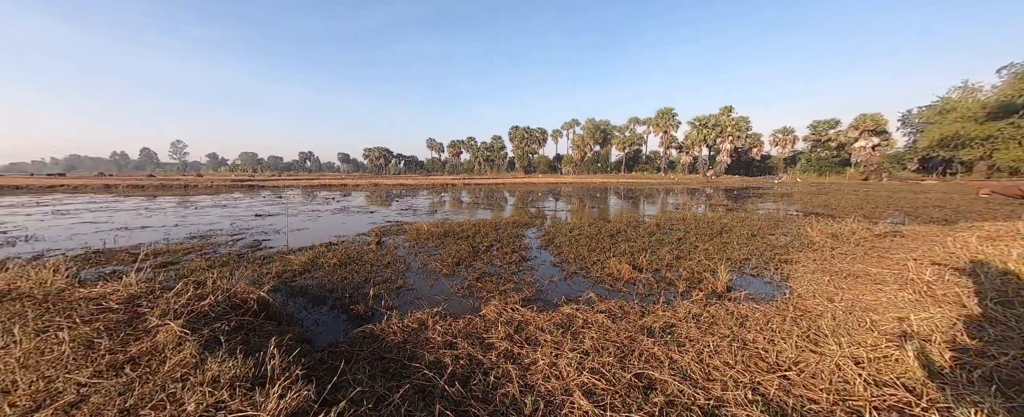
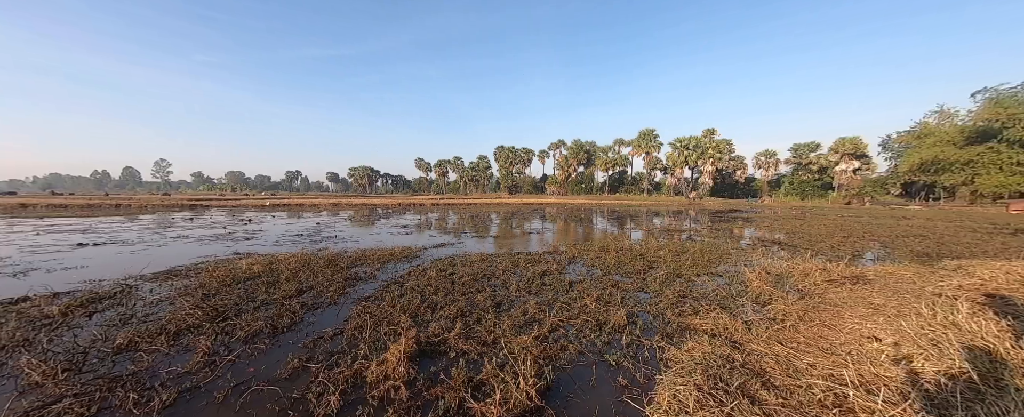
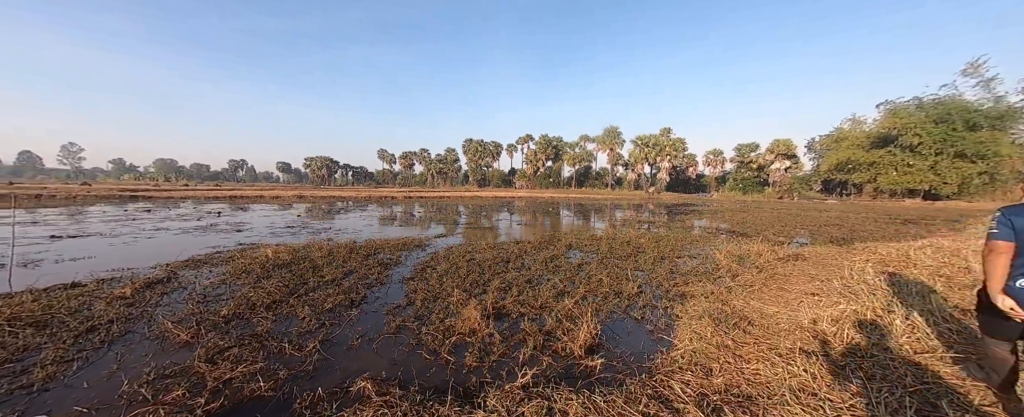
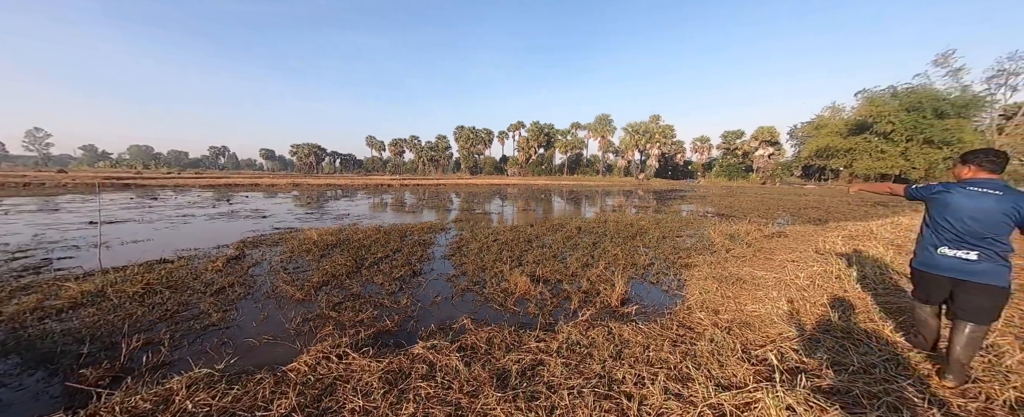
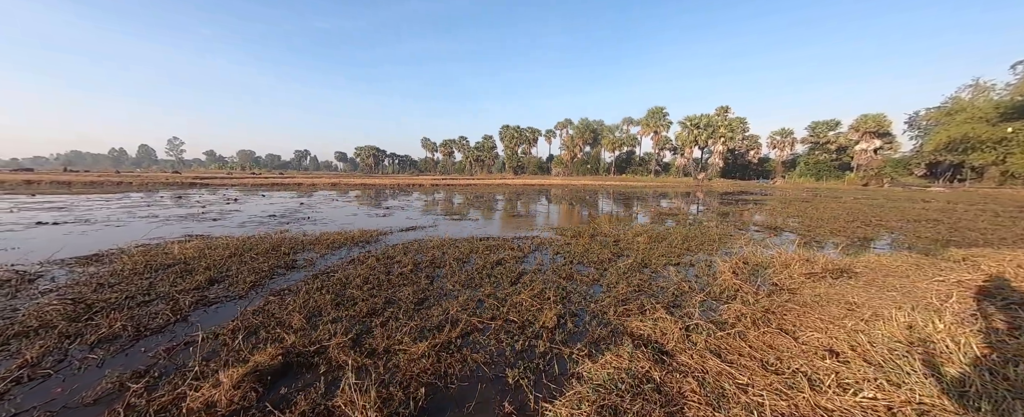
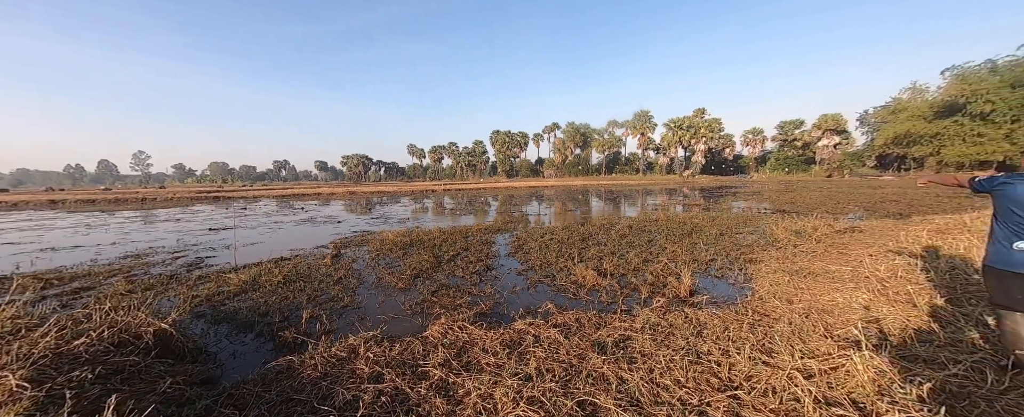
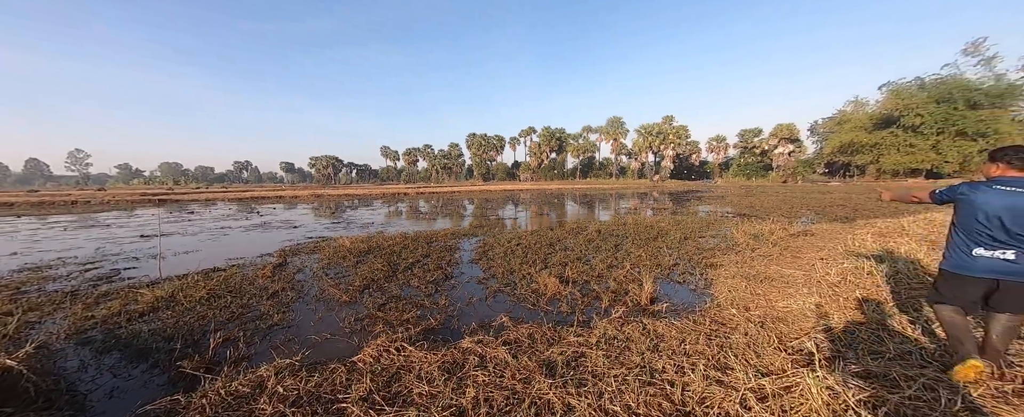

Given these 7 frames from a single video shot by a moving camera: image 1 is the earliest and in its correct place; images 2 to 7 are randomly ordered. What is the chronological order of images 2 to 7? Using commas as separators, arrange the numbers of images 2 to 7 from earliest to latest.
6, 7, 4, 3, 2, 5
